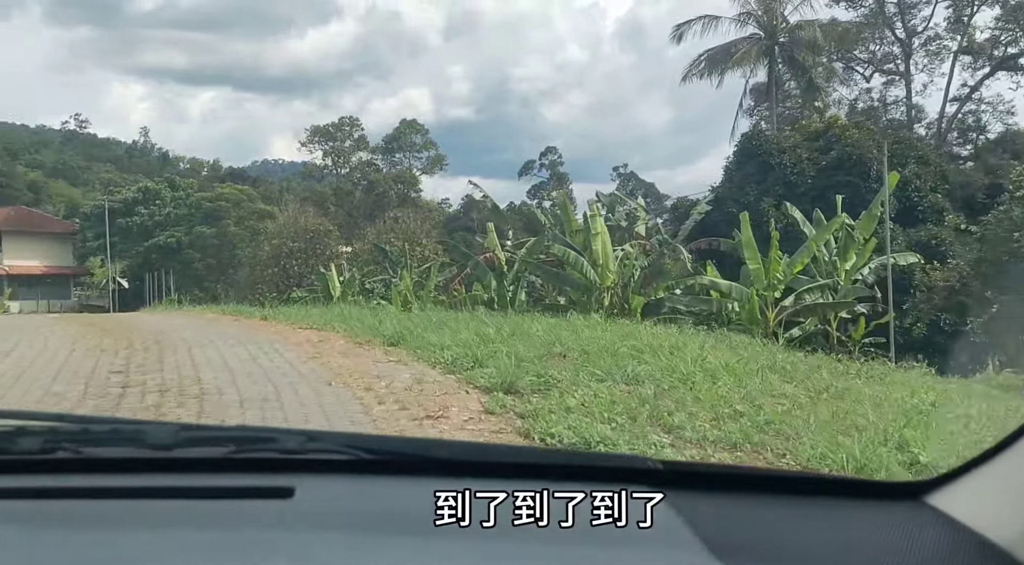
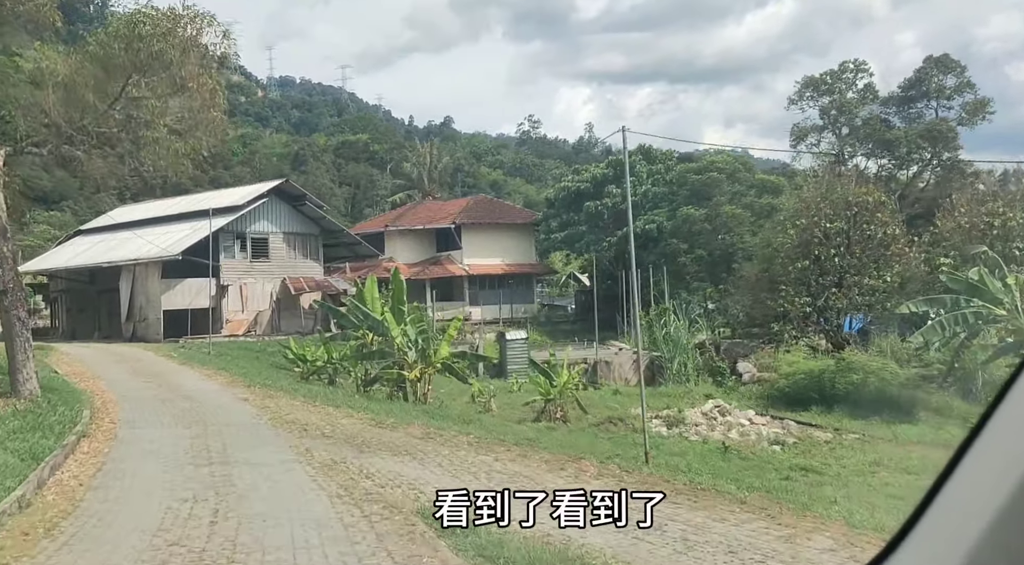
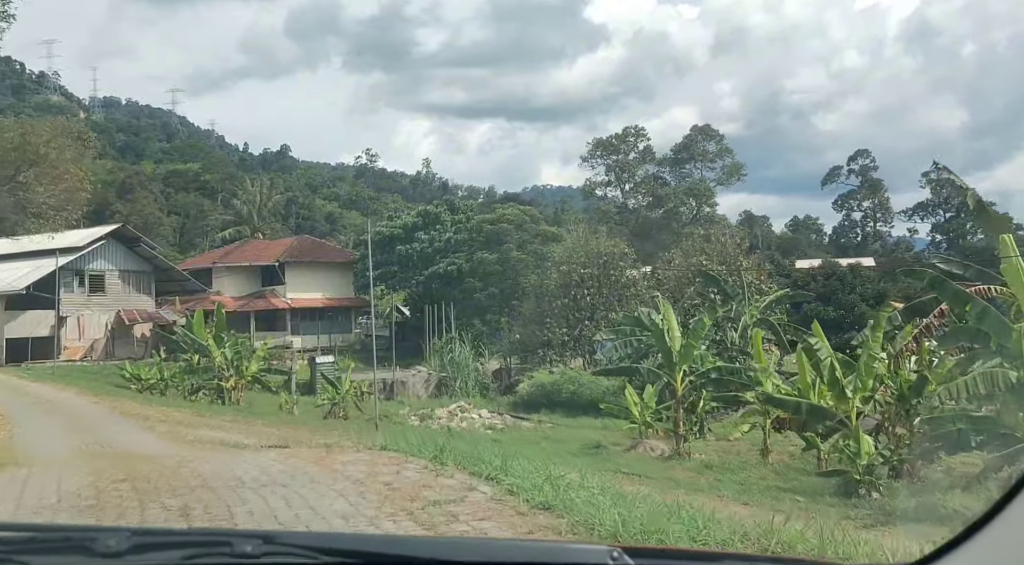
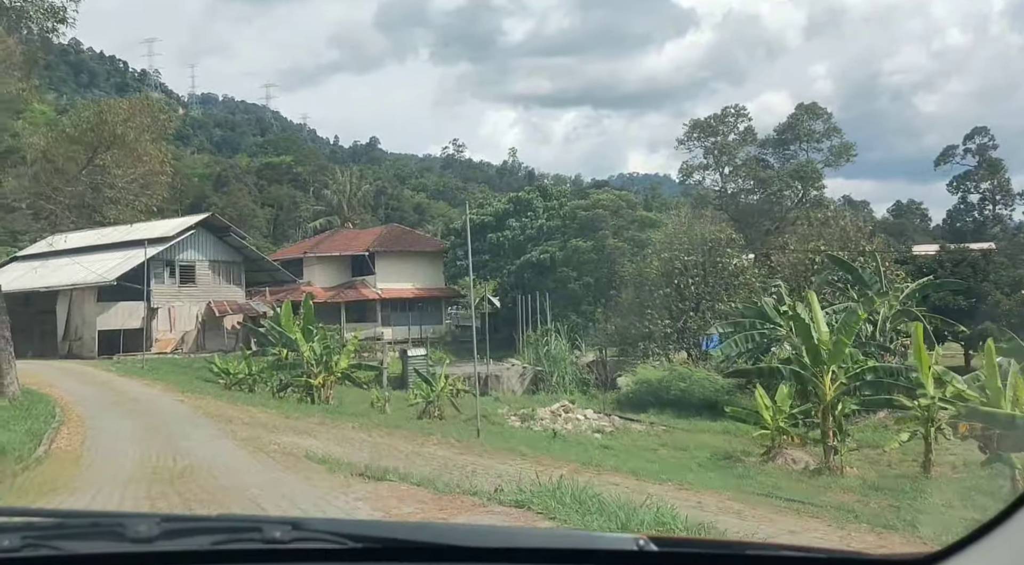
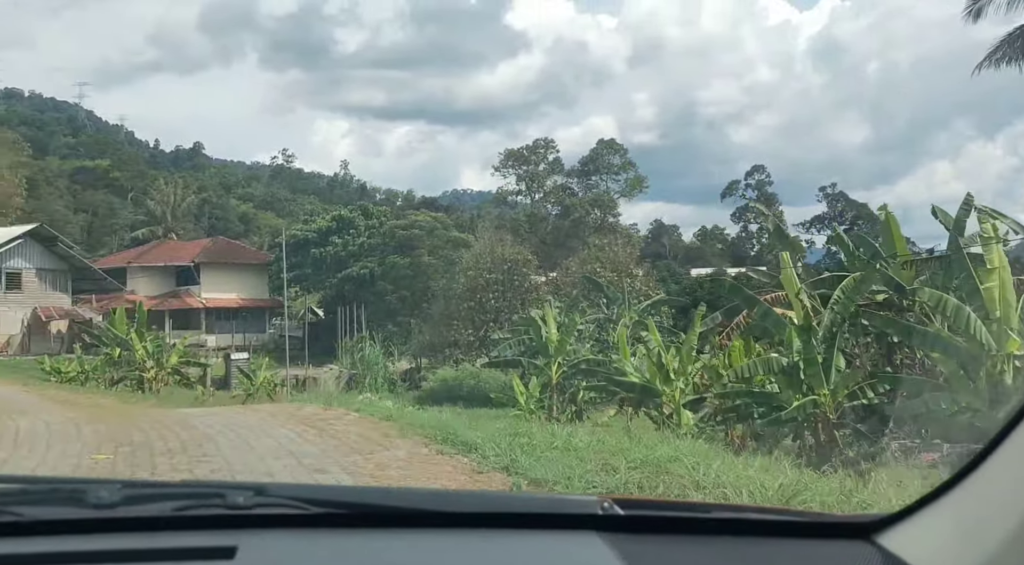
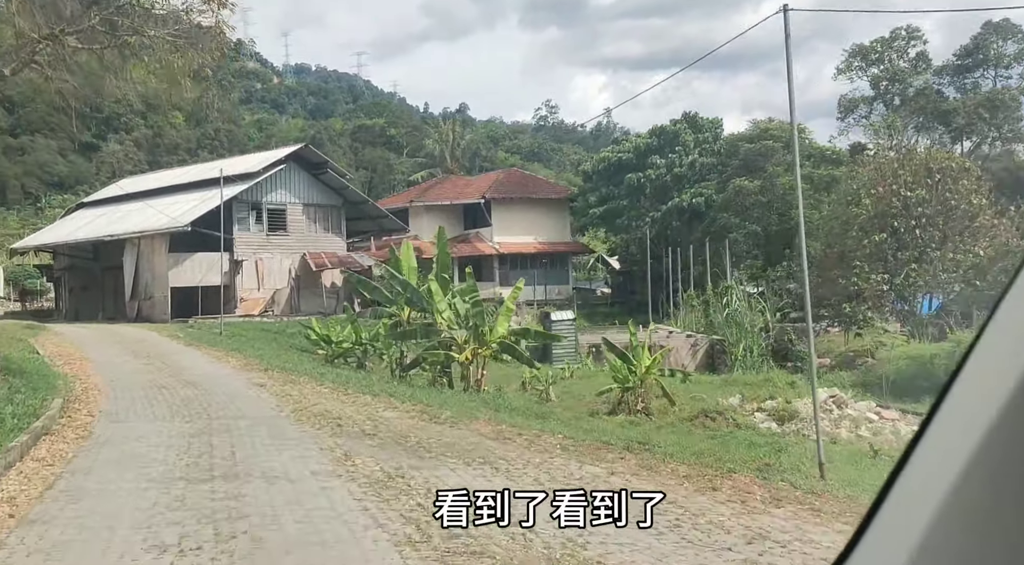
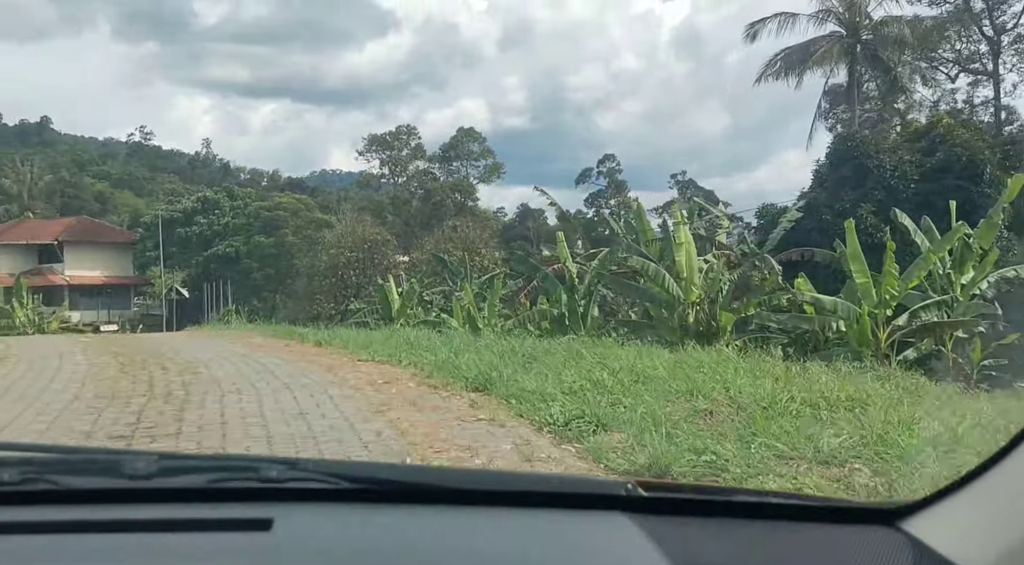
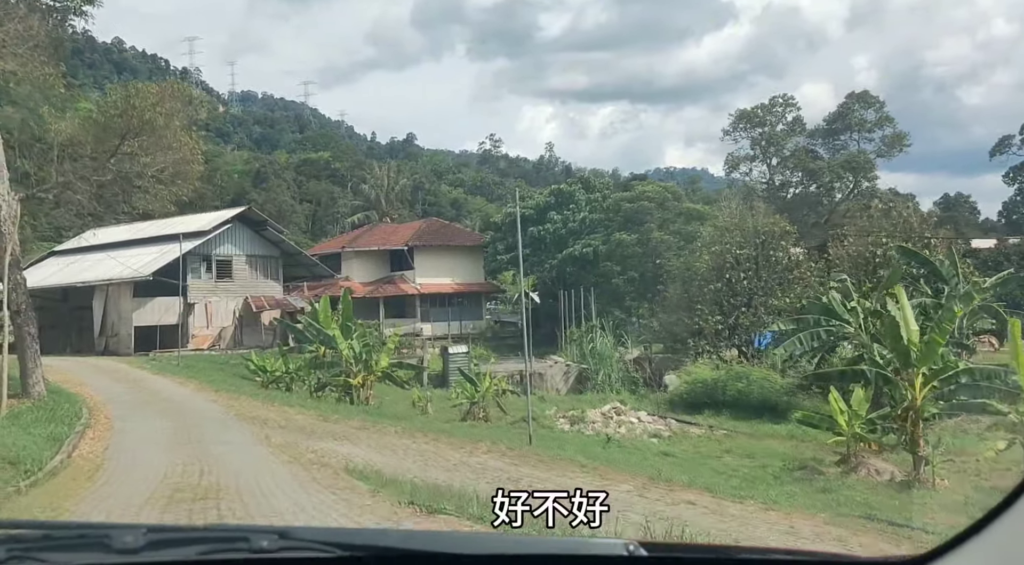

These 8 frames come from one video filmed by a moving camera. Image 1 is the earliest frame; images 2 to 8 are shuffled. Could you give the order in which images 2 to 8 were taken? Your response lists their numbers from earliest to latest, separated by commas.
7, 5, 3, 4, 8, 2, 6
